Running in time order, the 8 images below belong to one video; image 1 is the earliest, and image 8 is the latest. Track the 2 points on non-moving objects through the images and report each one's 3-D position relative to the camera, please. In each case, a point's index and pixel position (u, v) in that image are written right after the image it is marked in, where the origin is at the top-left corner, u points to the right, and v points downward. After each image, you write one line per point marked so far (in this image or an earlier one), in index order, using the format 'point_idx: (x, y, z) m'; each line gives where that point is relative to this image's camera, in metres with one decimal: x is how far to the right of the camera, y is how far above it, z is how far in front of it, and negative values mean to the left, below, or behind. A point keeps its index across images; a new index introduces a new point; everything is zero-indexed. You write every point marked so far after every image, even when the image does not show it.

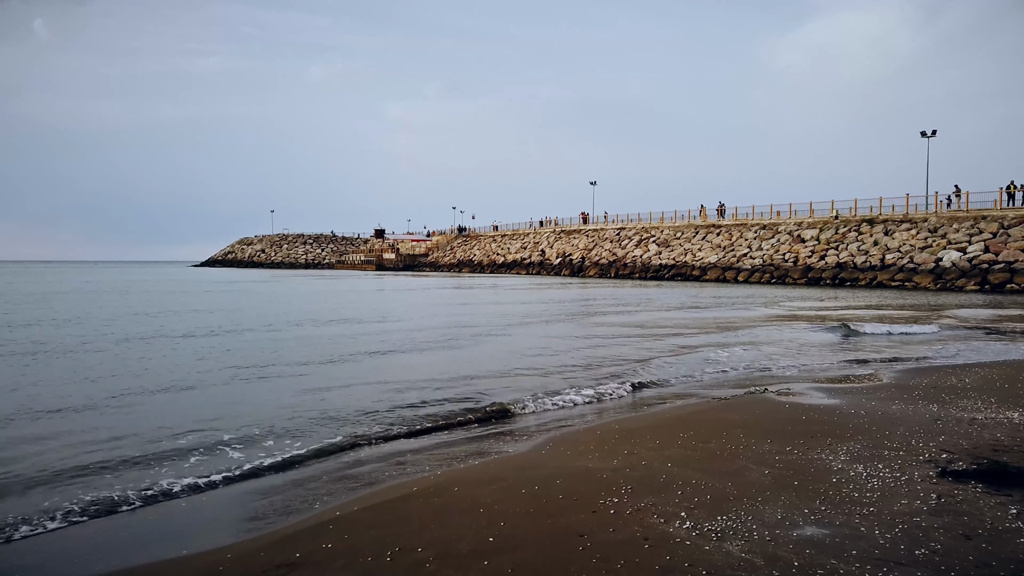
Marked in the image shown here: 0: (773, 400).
0: (+3.8, -1.6, +9.6) m
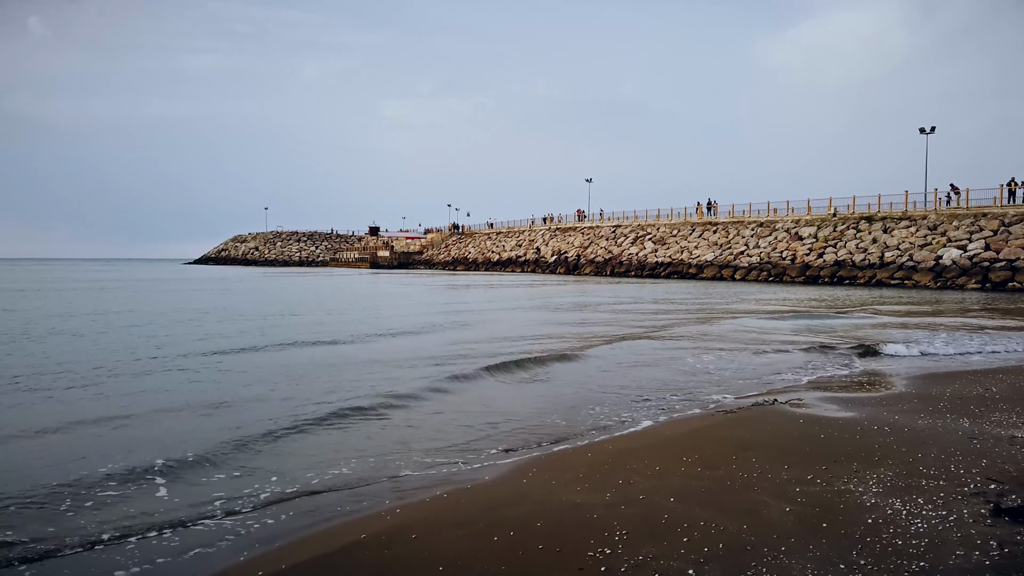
0: (+3.5, -1.6, +8.7) m
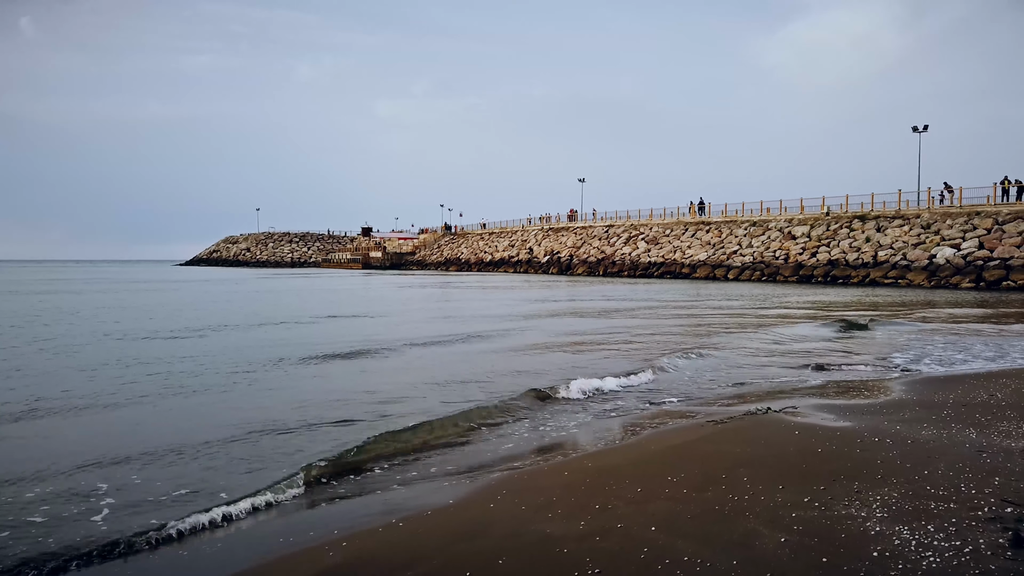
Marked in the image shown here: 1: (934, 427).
0: (+3.2, -1.6, +8.1) m
1: (+4.8, -1.6, +7.7) m
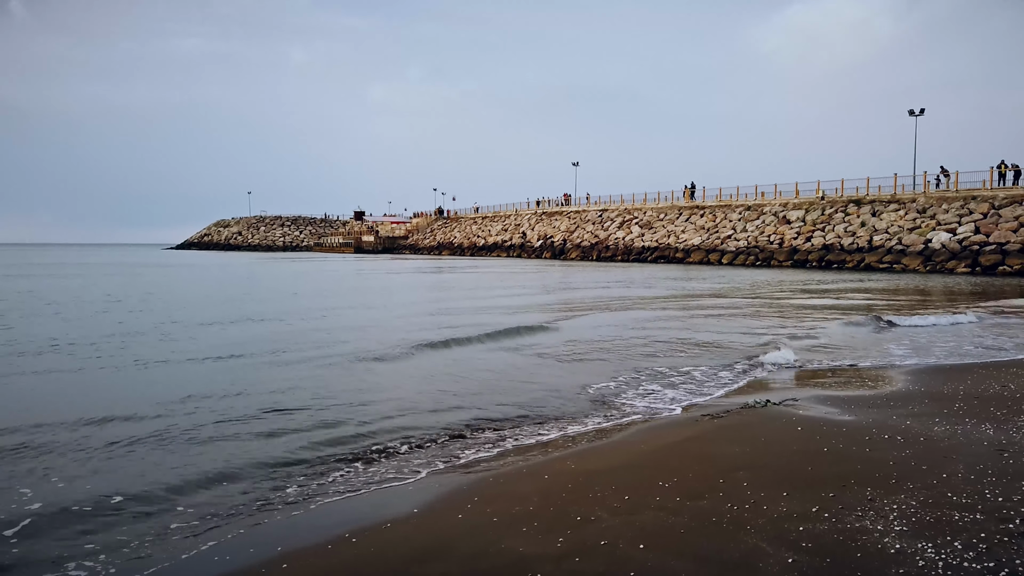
0: (+3.0, -1.4, +7.5) m
1: (+4.6, -1.4, +7.1) m
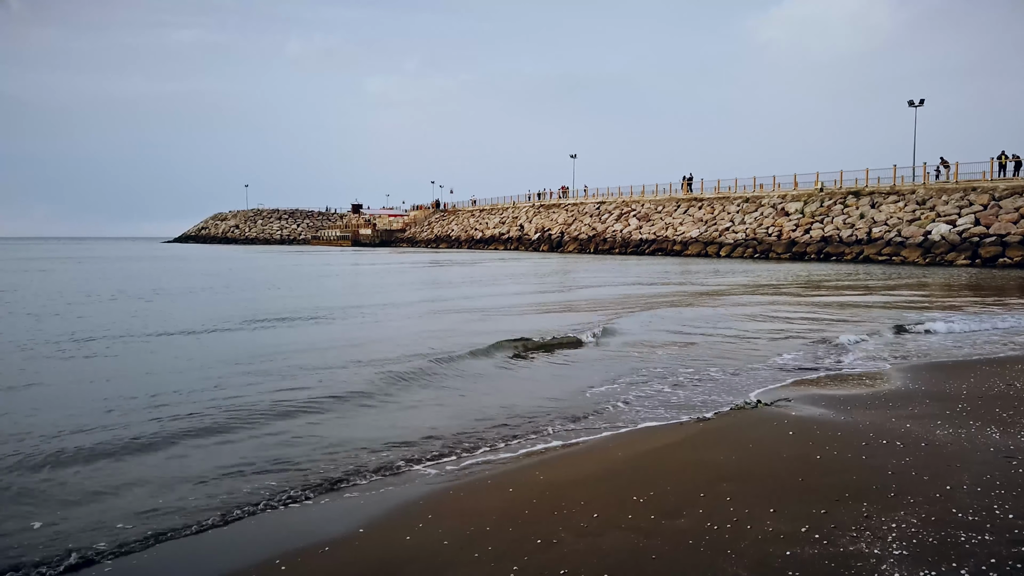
0: (+2.7, -1.3, +7.0) m
1: (+4.3, -1.3, +6.6) m
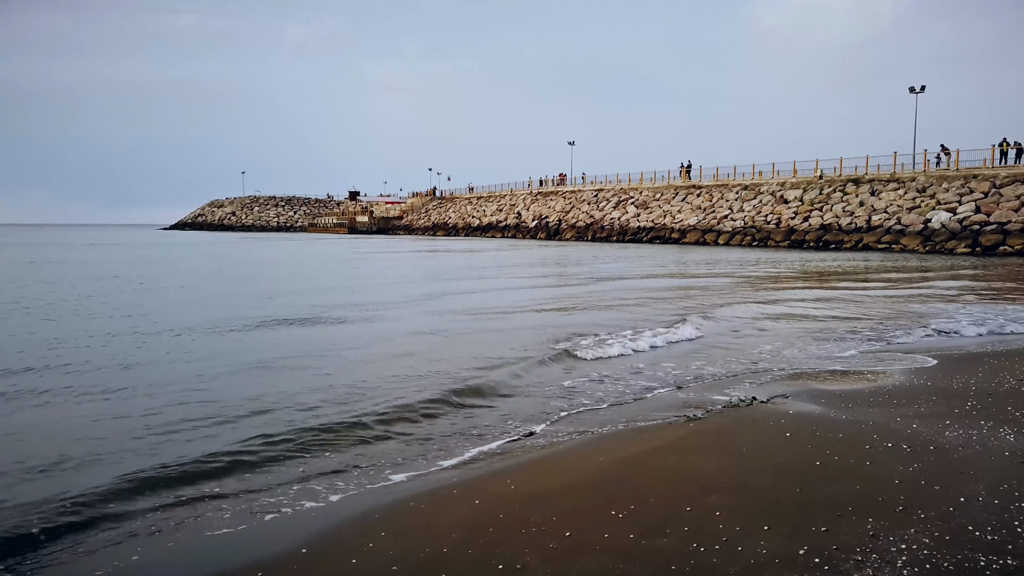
0: (+2.5, -1.2, +6.5) m
1: (+4.1, -1.3, +6.1) m
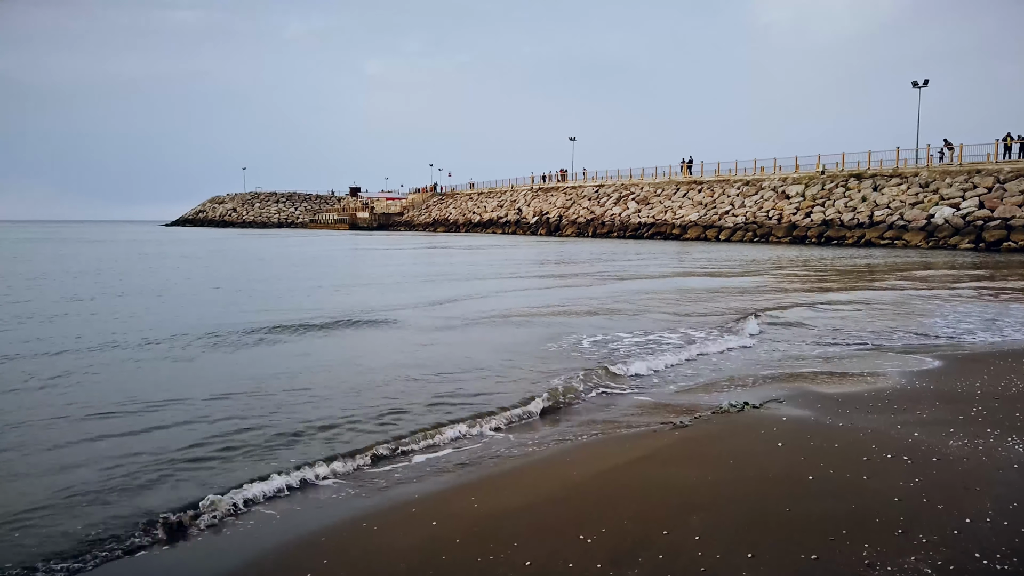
0: (+2.3, -1.2, +6.1) m
1: (+3.9, -1.2, +5.7) m
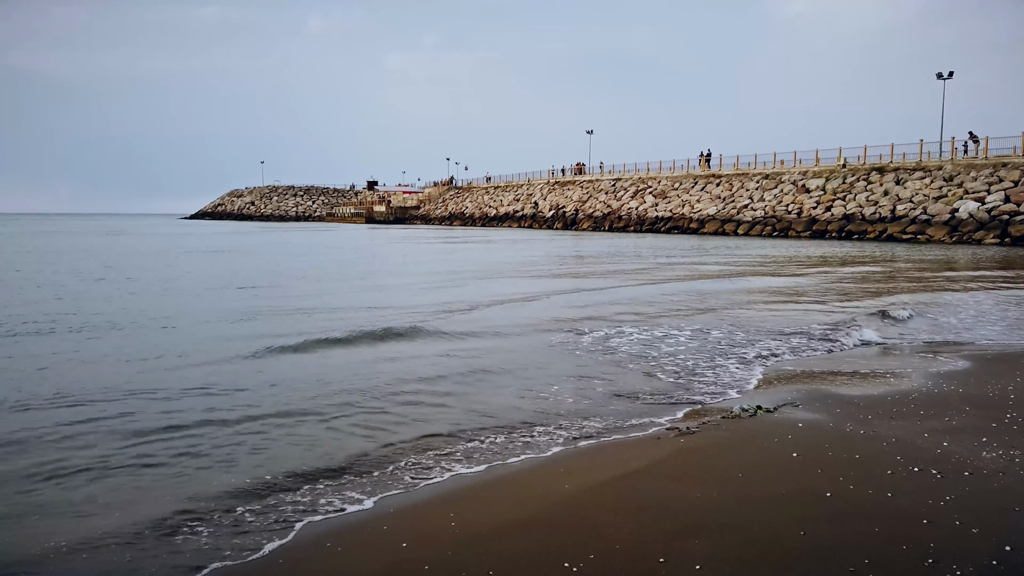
0: (+2.2, -1.2, +5.7) m
1: (+3.8, -1.2, +5.2) m
